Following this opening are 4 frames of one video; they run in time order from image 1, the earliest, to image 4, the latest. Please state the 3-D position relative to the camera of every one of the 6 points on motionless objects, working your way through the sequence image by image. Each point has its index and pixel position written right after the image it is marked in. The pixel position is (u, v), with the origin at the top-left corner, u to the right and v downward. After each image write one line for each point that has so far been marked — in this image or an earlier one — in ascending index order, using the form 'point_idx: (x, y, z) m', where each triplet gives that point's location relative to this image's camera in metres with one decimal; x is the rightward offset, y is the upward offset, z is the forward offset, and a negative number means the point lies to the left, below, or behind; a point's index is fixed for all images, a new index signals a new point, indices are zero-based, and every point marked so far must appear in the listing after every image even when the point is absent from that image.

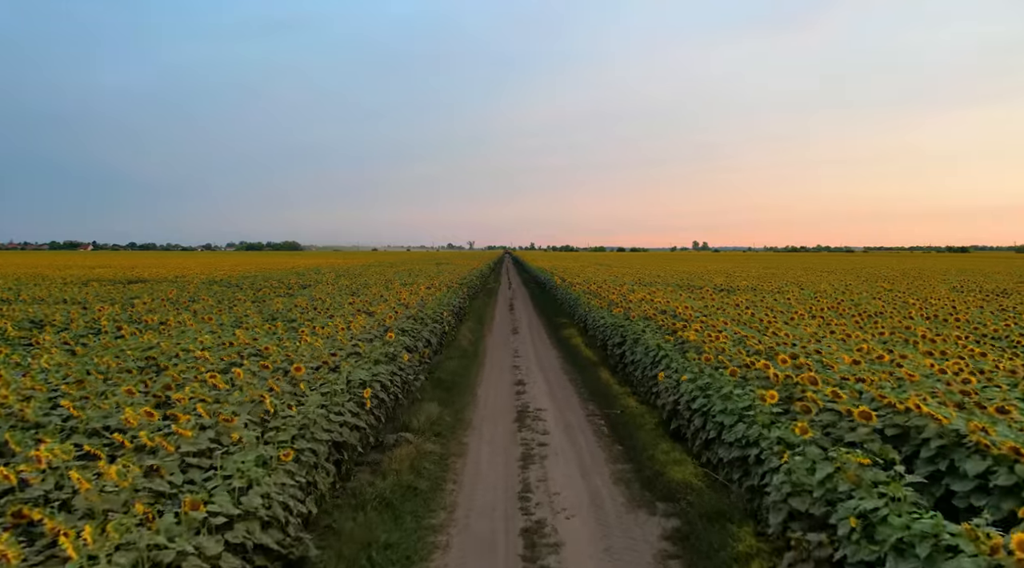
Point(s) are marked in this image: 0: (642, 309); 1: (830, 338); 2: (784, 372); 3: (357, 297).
0: (+1.4, -0.2, +9.1) m
1: (+2.8, -0.3, +7.7) m
2: (+1.8, -0.4, +5.6) m
3: (-2.2, -0.2, +11.1) m
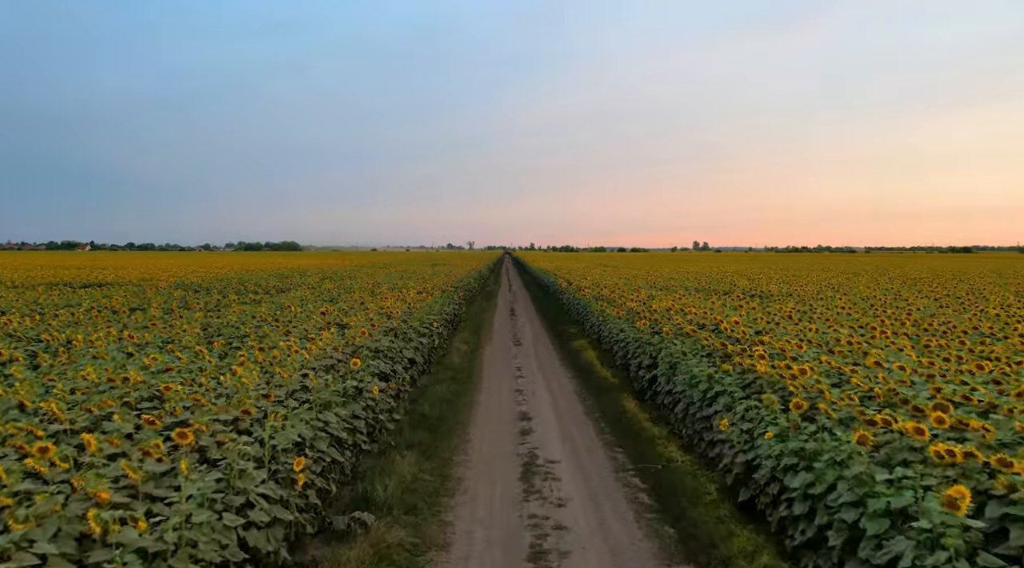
0: (+1.4, -0.3, +7.6) m
1: (+2.8, -0.4, +6.1) m
2: (+1.8, -0.5, +4.1) m
3: (-2.2, -0.3, +9.6) m
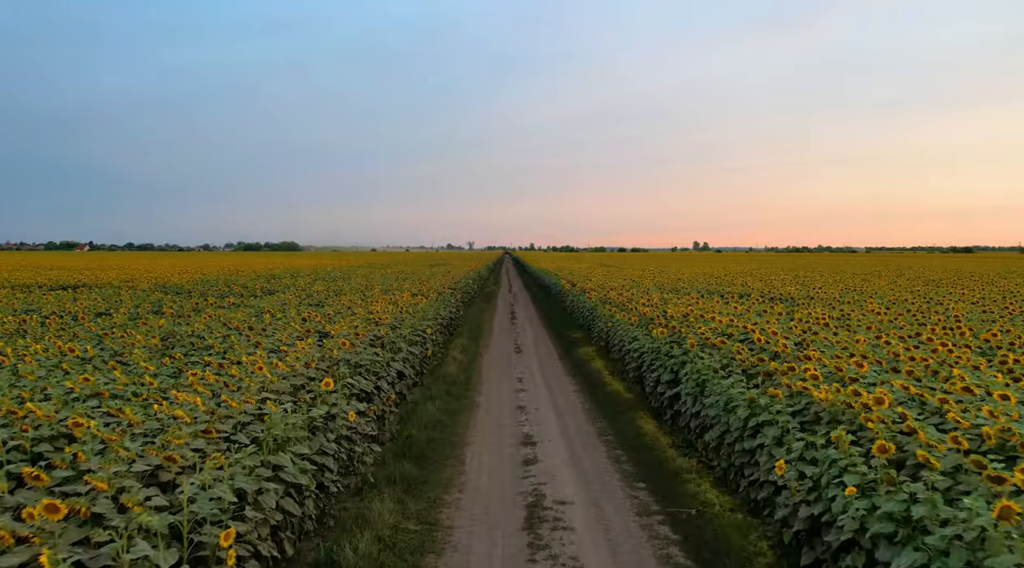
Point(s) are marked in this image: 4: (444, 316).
0: (+1.4, -0.3, +6.8) m
1: (+2.8, -0.4, +5.3) m
2: (+1.8, -0.5, +3.3) m
3: (-2.2, -0.3, +8.8) m
4: (-0.9, -0.4, +10.3) m
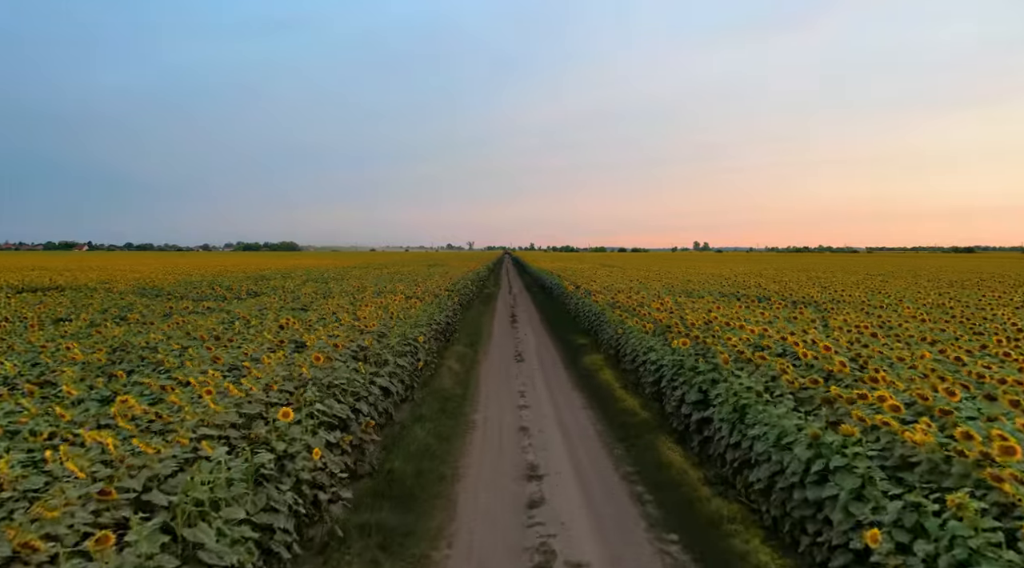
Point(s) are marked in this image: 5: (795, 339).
0: (+1.4, -0.4, +6.0) m
1: (+2.8, -0.4, +4.6) m
2: (+1.8, -0.6, +2.5) m
3: (-2.2, -0.3, +8.0) m
4: (-0.9, -0.5, +9.6) m
5: (+1.8, -0.4, +5.0) m
